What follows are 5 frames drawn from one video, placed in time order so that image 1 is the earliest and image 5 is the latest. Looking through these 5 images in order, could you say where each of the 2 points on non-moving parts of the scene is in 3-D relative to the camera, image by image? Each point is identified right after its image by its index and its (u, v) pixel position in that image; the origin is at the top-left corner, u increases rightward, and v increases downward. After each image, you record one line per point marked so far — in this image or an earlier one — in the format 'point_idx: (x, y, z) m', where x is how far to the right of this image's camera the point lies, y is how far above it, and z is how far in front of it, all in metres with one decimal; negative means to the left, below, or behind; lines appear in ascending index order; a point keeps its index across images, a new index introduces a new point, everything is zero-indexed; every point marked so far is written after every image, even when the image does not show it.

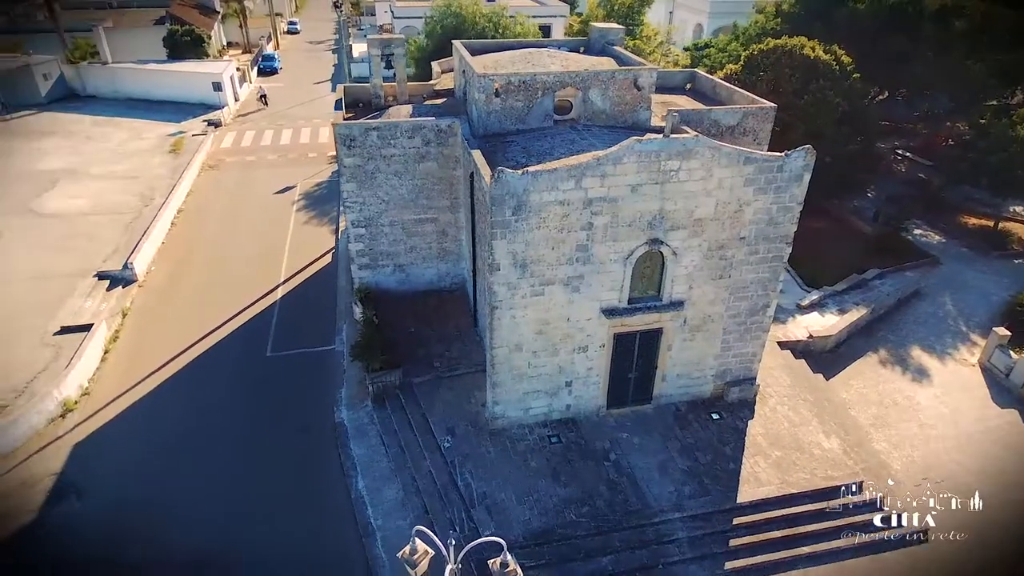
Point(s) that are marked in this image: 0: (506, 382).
0: (-0.1, -2.0, +13.5) m
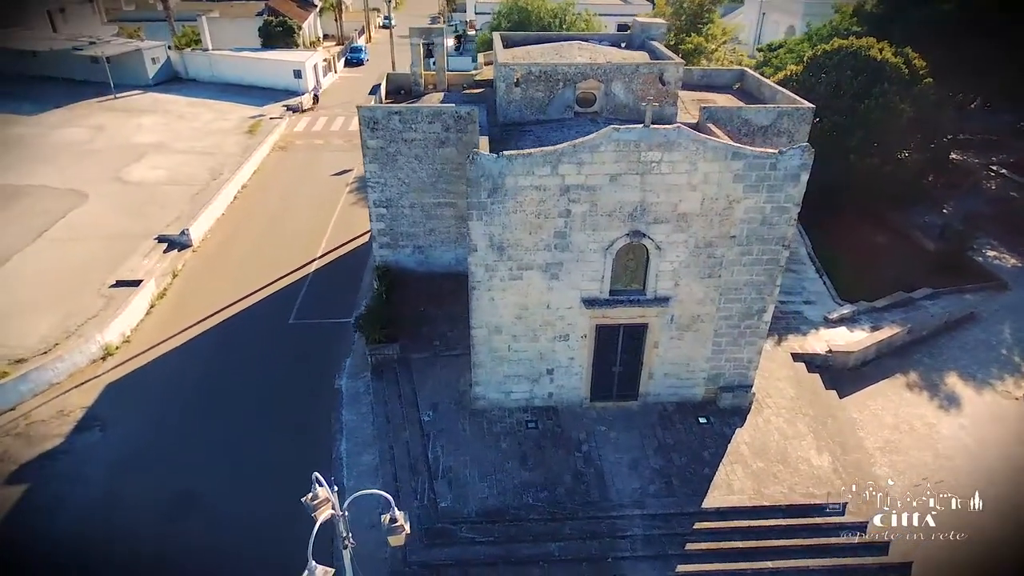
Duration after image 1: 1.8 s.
0: (-0.6, -1.6, +13.7) m
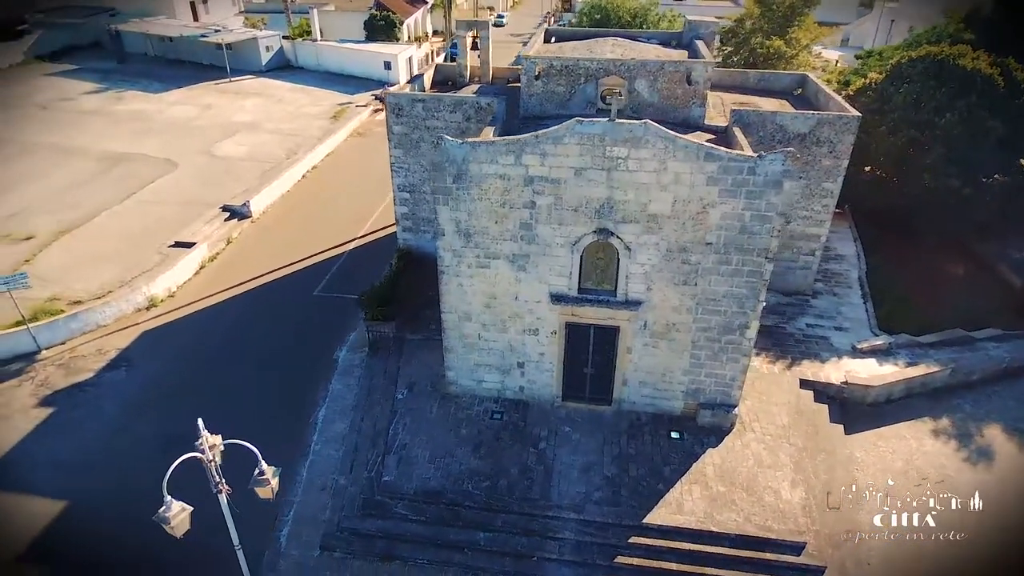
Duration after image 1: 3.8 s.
0: (-1.2, -1.3, +13.9) m
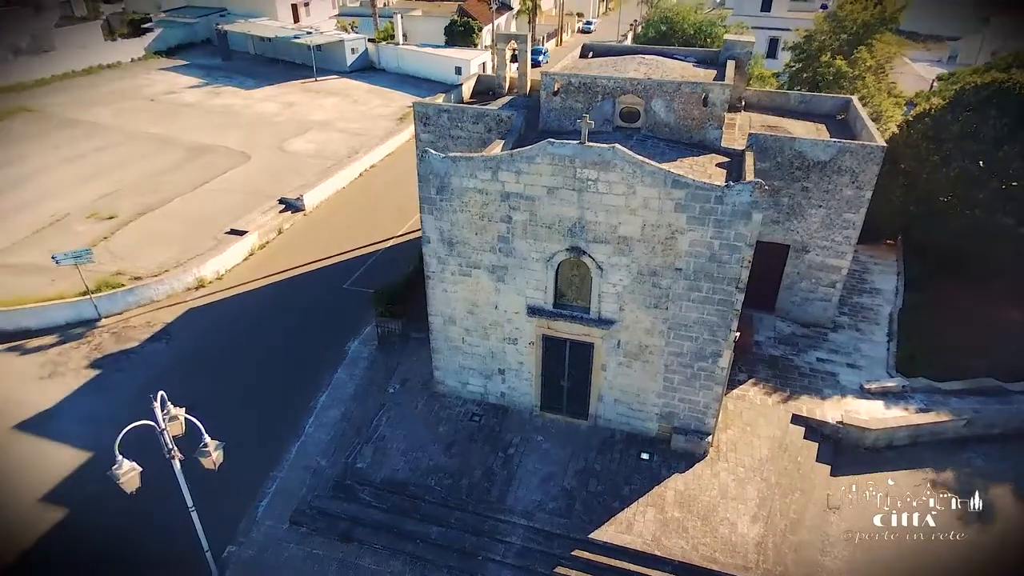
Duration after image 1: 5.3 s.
0: (-1.6, -1.4, +14.6) m
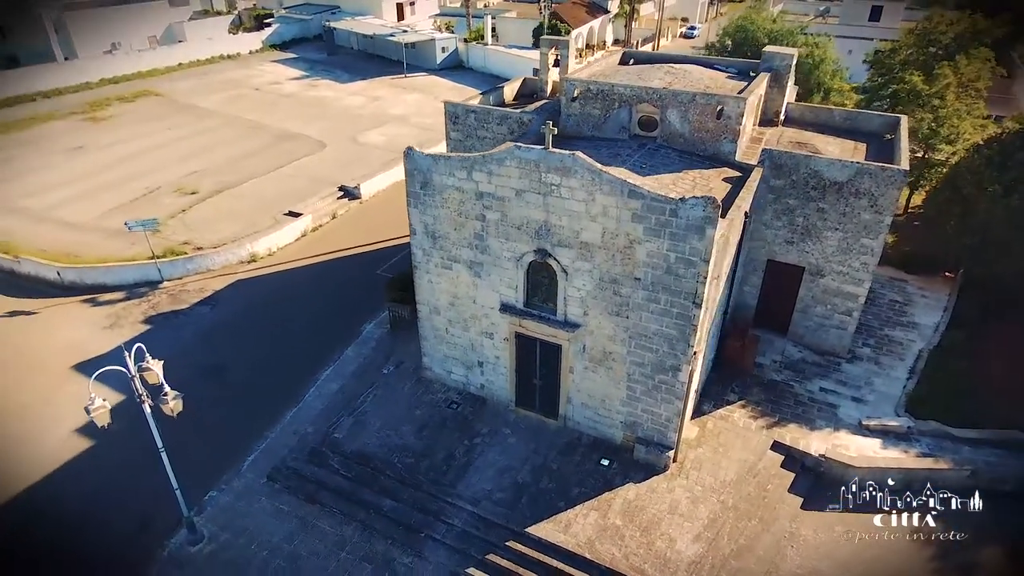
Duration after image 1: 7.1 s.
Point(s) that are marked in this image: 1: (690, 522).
0: (-2.0, -1.2, +15.3) m
1: (+3.5, -4.6, +12.4) m
